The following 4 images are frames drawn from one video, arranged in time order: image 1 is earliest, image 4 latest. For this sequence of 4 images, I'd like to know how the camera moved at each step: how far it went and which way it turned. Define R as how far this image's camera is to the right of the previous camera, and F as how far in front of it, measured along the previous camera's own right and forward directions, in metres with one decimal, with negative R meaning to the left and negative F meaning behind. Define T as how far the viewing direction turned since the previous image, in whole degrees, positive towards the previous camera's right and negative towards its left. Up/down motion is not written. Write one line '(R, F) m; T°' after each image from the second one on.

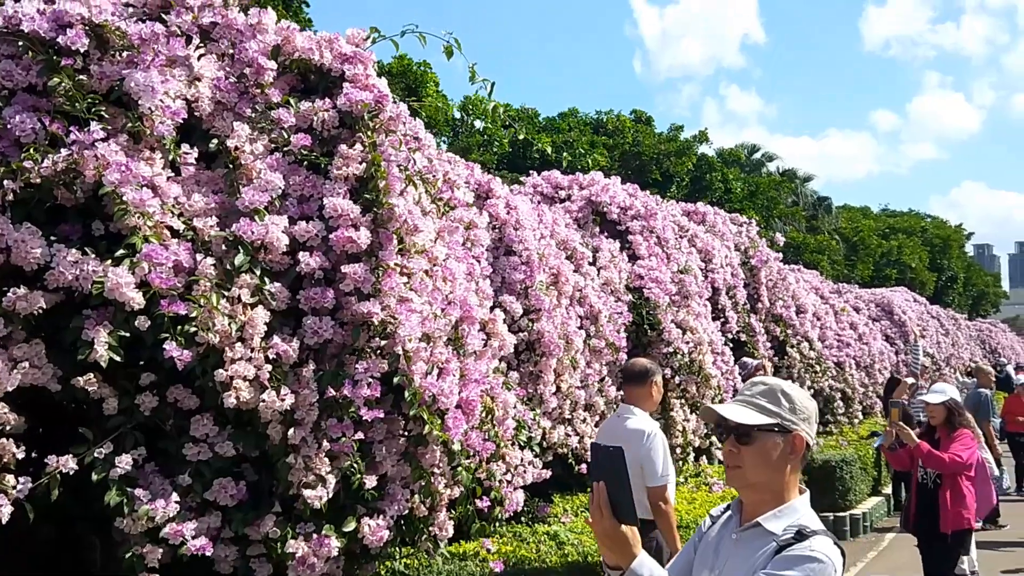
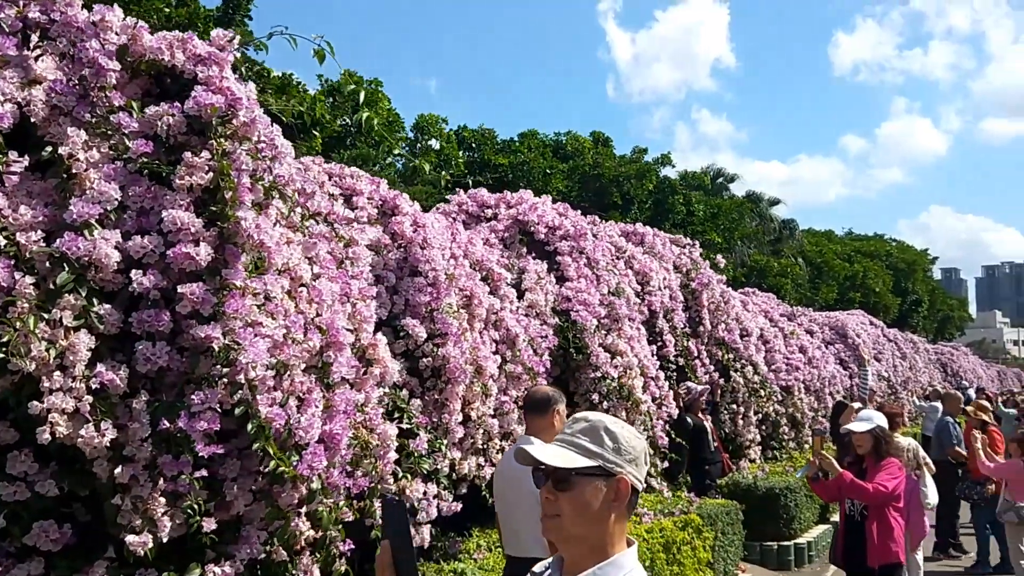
(+0.4, +0.3) m; +1°
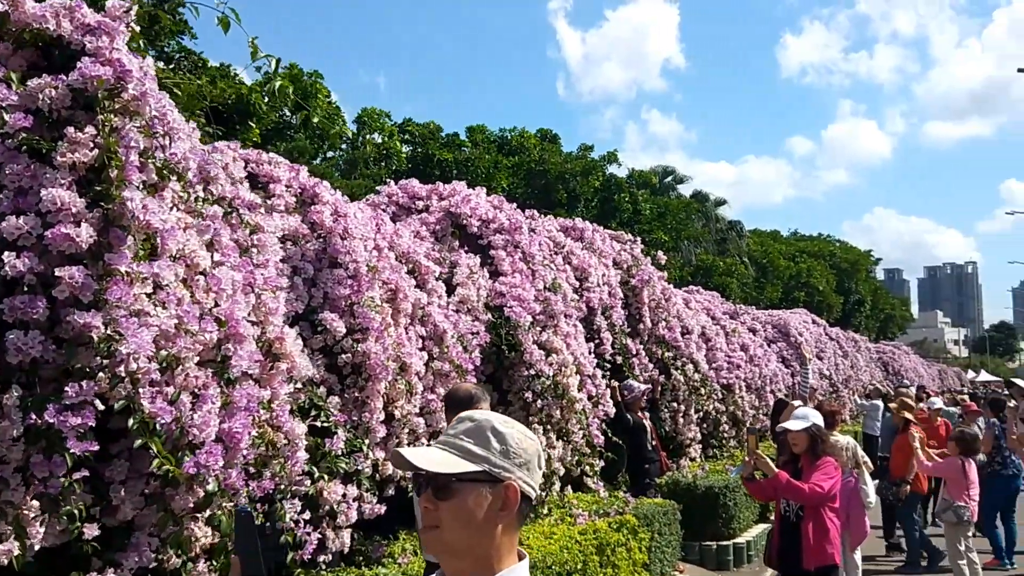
(+0.1, +0.2) m; +3°
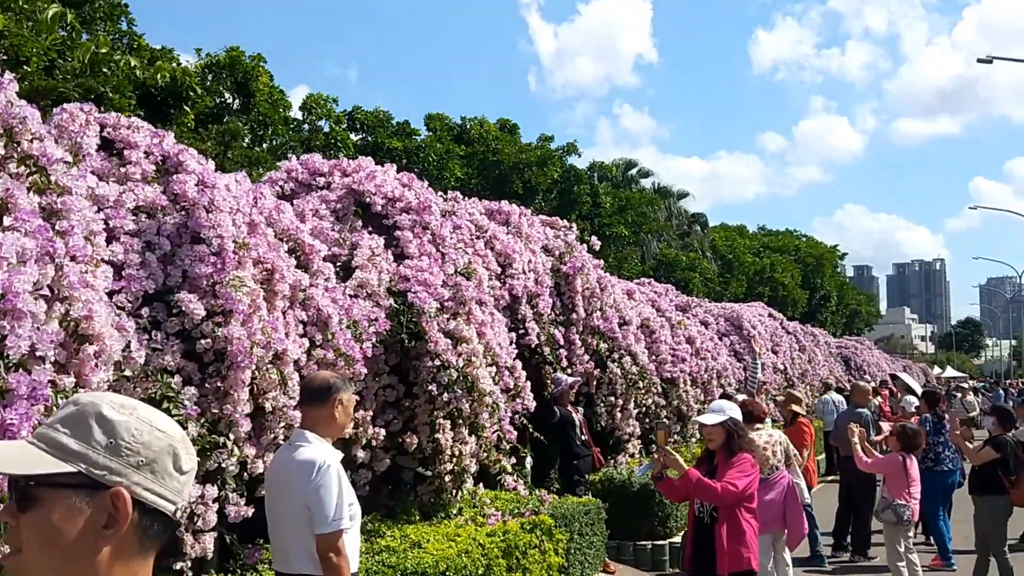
(+0.4, +0.5) m; +1°
